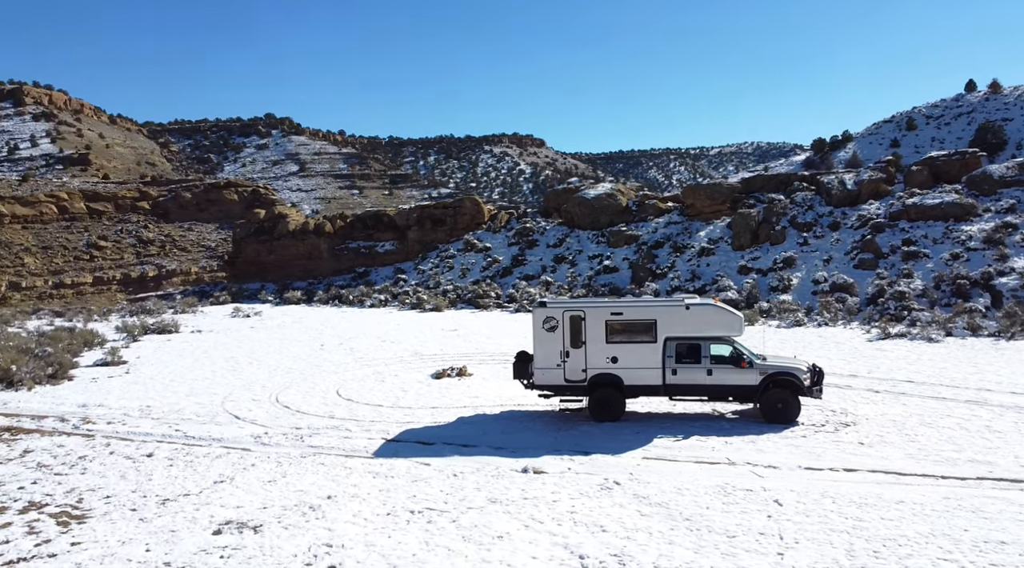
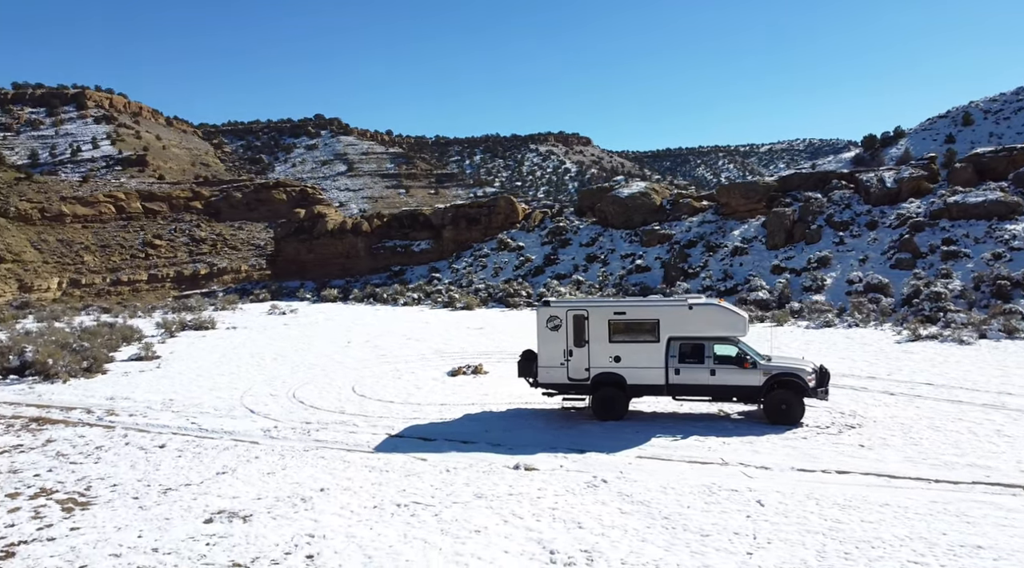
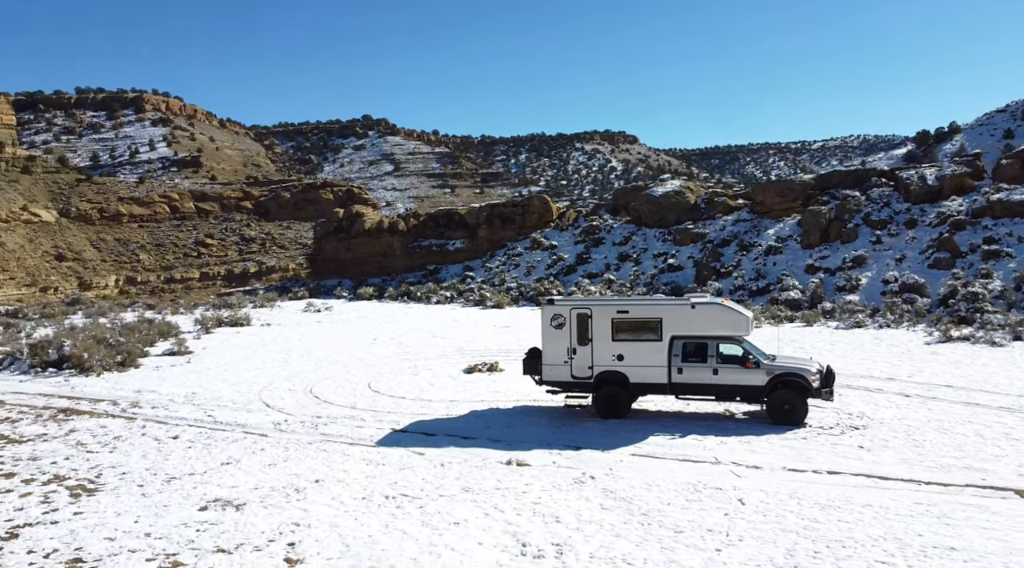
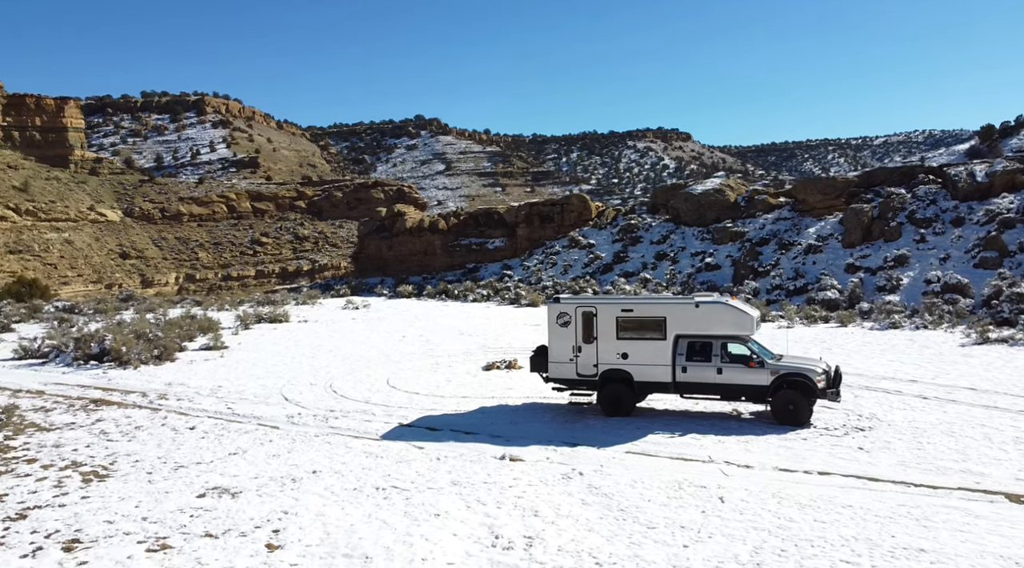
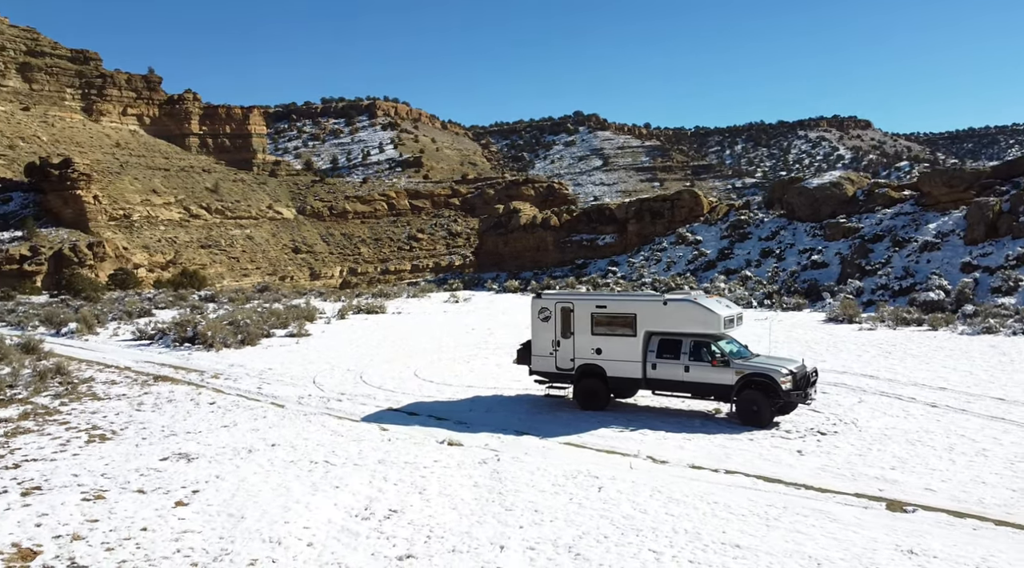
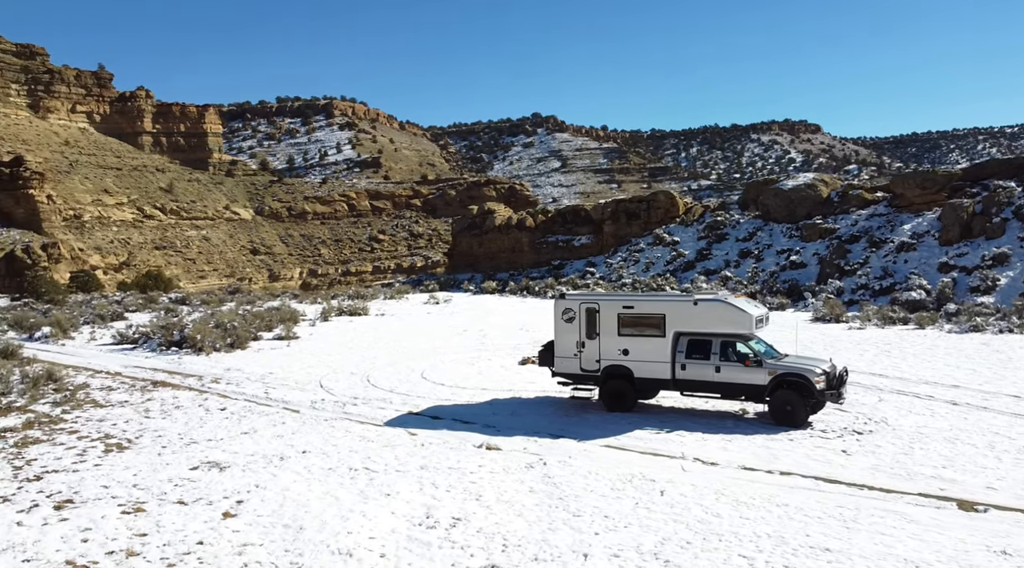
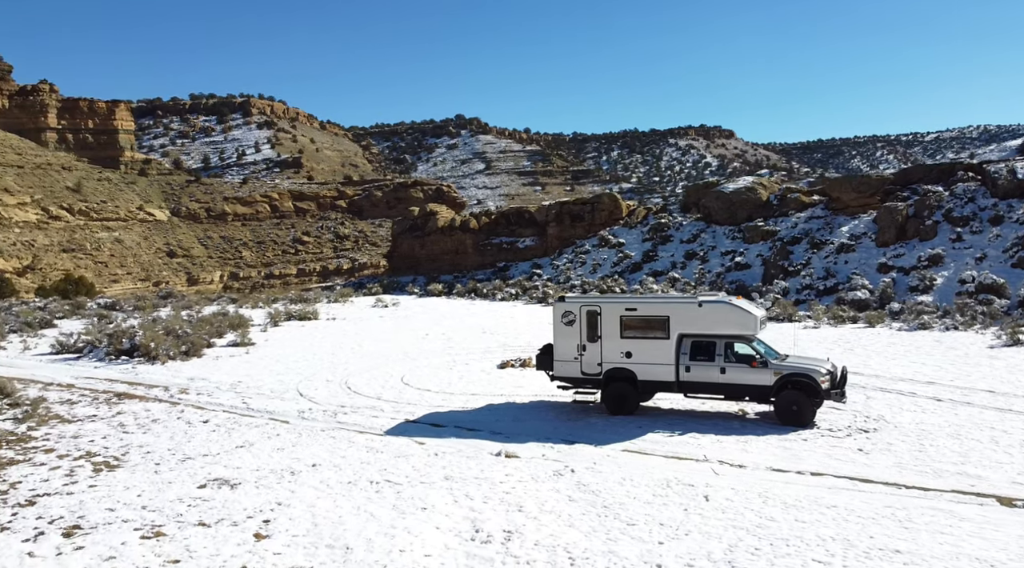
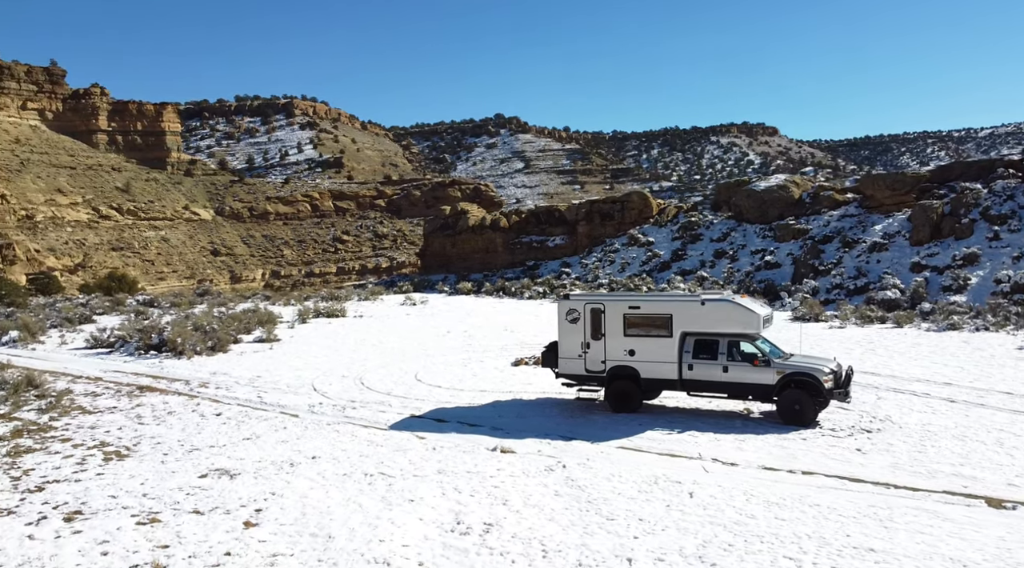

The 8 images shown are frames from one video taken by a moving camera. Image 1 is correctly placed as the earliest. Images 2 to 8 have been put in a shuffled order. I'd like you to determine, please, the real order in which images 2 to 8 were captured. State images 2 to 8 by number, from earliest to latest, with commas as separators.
2, 3, 4, 7, 8, 6, 5
